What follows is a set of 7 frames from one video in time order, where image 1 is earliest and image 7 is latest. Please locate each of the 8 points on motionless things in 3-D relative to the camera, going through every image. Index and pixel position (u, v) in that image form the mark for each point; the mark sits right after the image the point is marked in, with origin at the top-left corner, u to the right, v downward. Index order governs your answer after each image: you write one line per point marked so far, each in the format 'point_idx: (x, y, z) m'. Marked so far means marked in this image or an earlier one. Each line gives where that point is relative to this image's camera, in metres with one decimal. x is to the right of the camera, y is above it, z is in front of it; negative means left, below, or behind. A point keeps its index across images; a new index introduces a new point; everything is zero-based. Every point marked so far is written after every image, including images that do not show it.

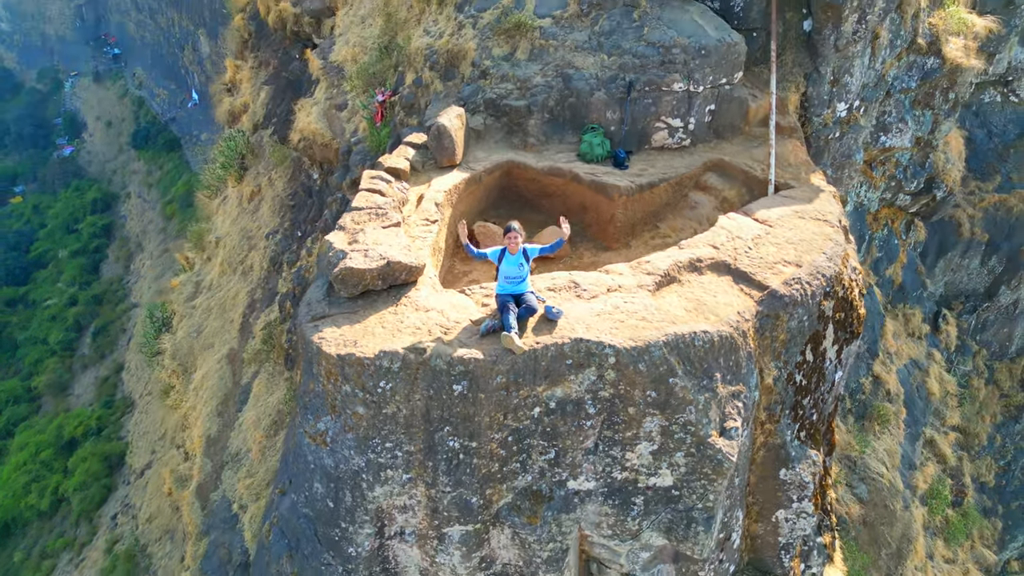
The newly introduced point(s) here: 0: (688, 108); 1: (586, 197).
0: (+1.5, +1.6, +5.5) m
1: (+0.6, +0.8, +5.4) m
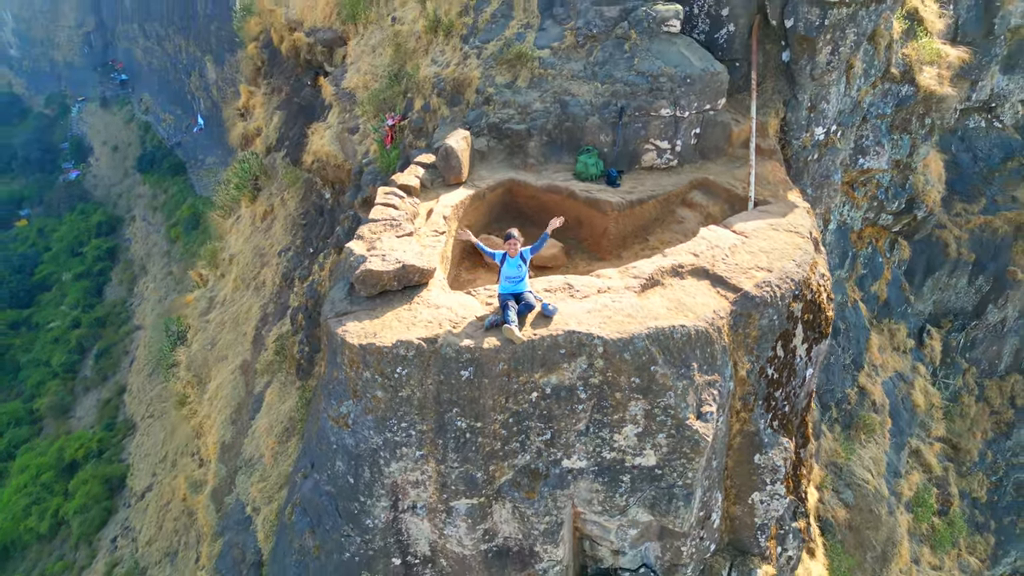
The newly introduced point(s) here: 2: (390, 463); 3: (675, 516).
0: (+1.5, +1.5, +6.0) m
1: (+0.6, +0.7, +5.8) m
2: (-0.7, -1.0, +3.7) m
3: (+1.0, -1.3, +3.8) m
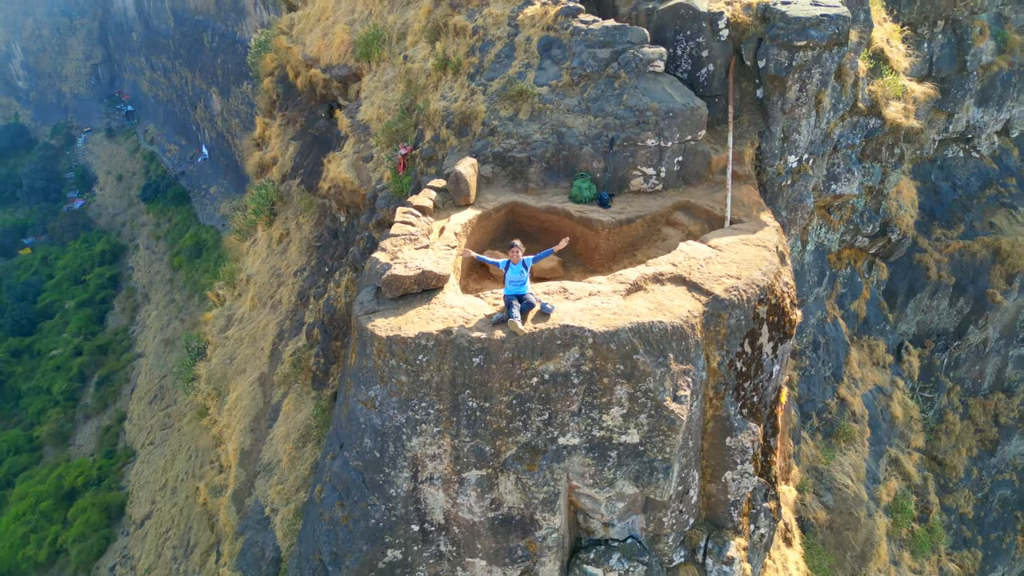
0: (+1.5, +1.4, +6.7) m
1: (+0.7, +0.6, +6.5) m
2: (-0.7, -1.0, +4.3) m
3: (+1.0, -1.4, +4.4) m
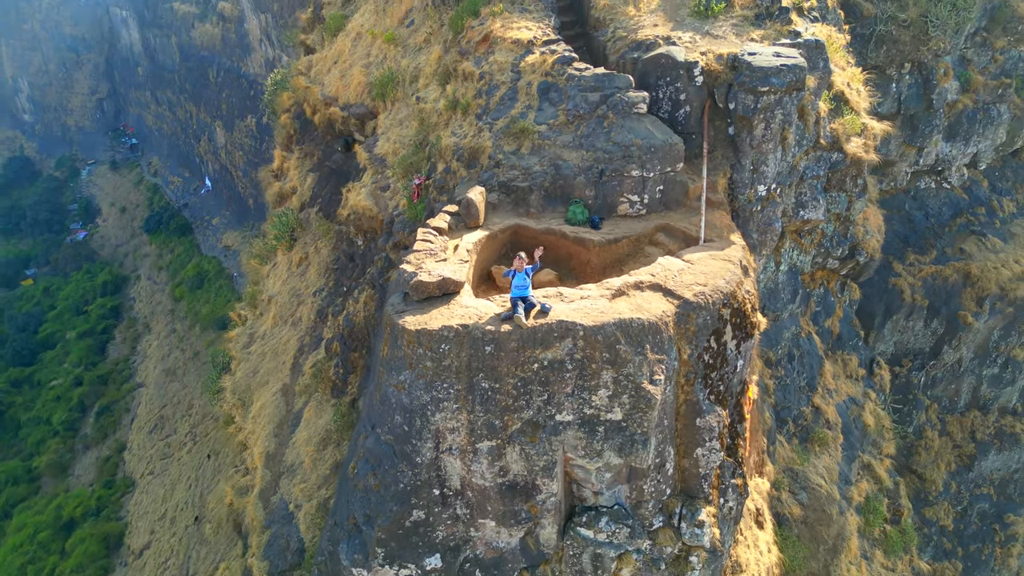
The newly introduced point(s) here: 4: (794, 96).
0: (+1.6, +1.2, +7.7) m
1: (+0.7, +0.5, +7.5) m
2: (-0.6, -1.0, +5.2) m
3: (+1.0, -1.4, +5.3) m
4: (+3.5, +2.4, +8.0) m
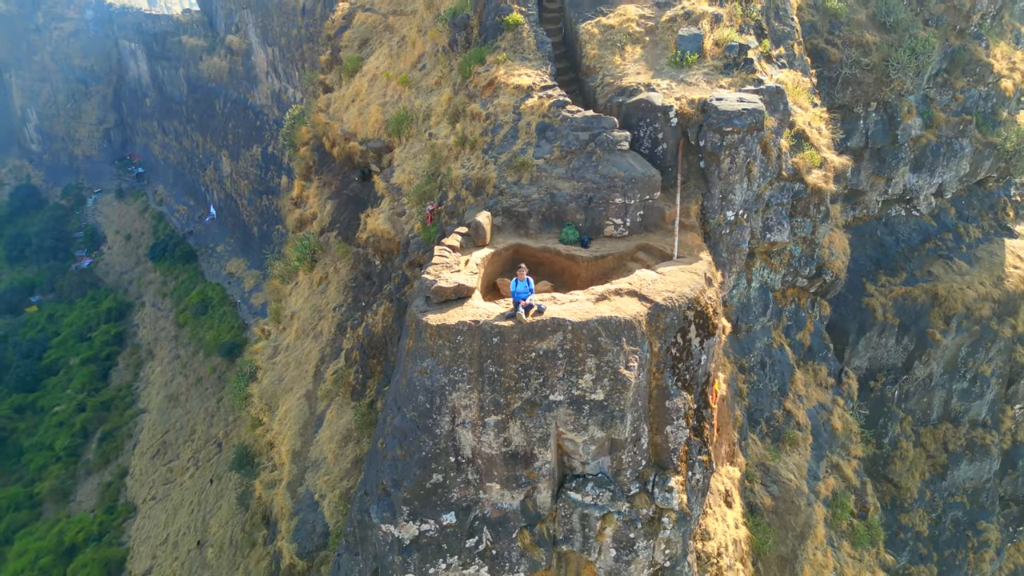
0: (+1.6, +1.1, +9.0) m
1: (+0.7, +0.3, +8.7) m
2: (-0.6, -1.1, +6.4) m
3: (+1.1, -1.4, +6.5) m
4: (+3.5, +2.2, +9.3) m
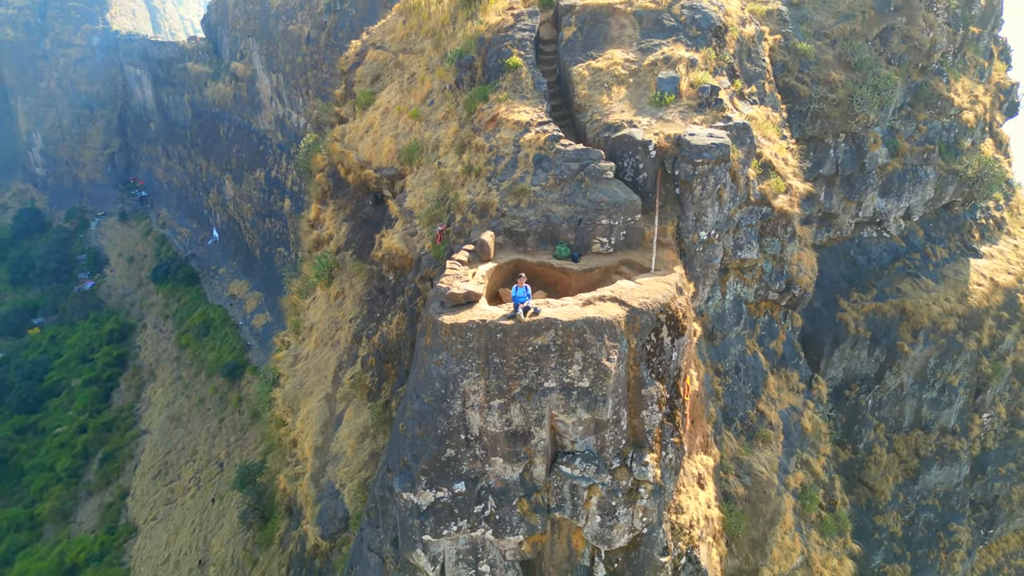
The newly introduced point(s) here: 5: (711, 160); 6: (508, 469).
0: (+1.6, +0.9, +10.4) m
1: (+0.7, +0.2, +10.1) m
2: (-0.6, -1.1, +7.7) m
3: (+1.1, -1.5, +7.8) m
4: (+3.5, +2.1, +10.8) m
5: (+3.3, +2.1, +10.6) m
6: (-0.1, -2.3, +8.0) m
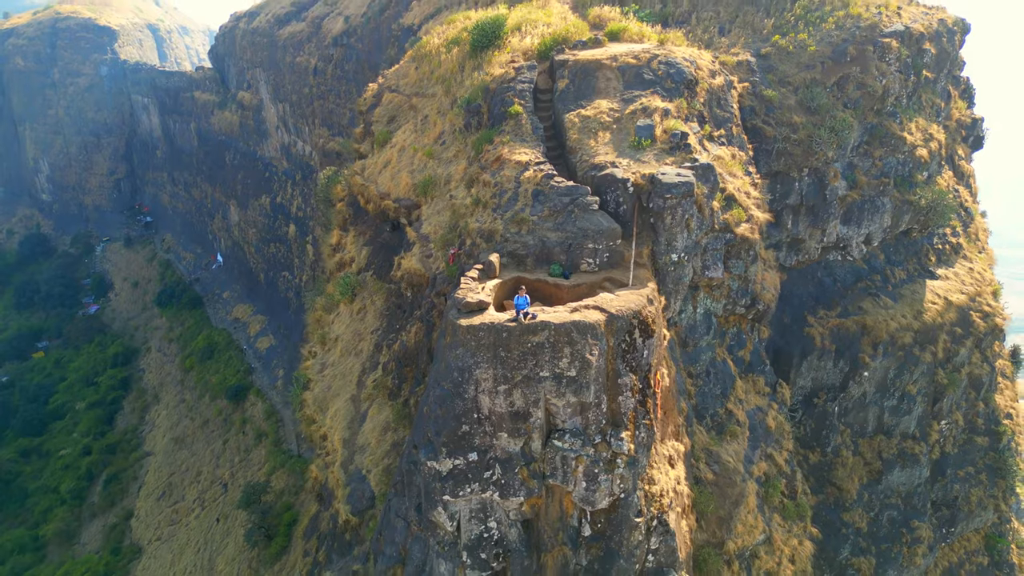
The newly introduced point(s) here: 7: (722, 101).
0: (+1.7, +0.6, +12.5) m
1: (+0.8, -0.1, +12.2) m
2: (-0.6, -1.3, +9.8) m
3: (+1.1, -1.7, +9.8) m
4: (+3.6, +1.8, +12.9) m
5: (+3.3, +1.8, +12.8) m
6: (0.0, -2.4, +10.0) m
7: (+5.6, +4.9, +17.0) m
